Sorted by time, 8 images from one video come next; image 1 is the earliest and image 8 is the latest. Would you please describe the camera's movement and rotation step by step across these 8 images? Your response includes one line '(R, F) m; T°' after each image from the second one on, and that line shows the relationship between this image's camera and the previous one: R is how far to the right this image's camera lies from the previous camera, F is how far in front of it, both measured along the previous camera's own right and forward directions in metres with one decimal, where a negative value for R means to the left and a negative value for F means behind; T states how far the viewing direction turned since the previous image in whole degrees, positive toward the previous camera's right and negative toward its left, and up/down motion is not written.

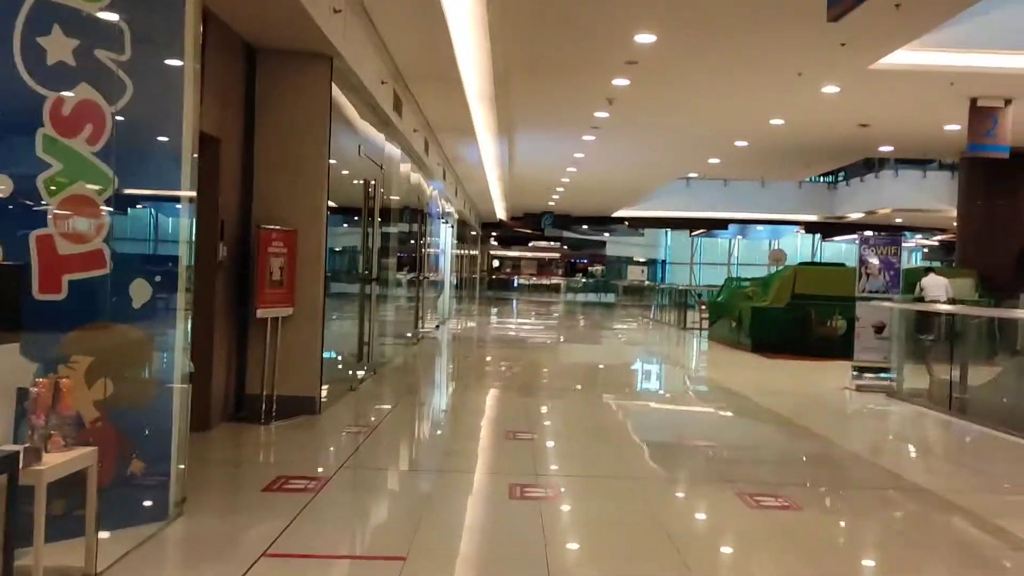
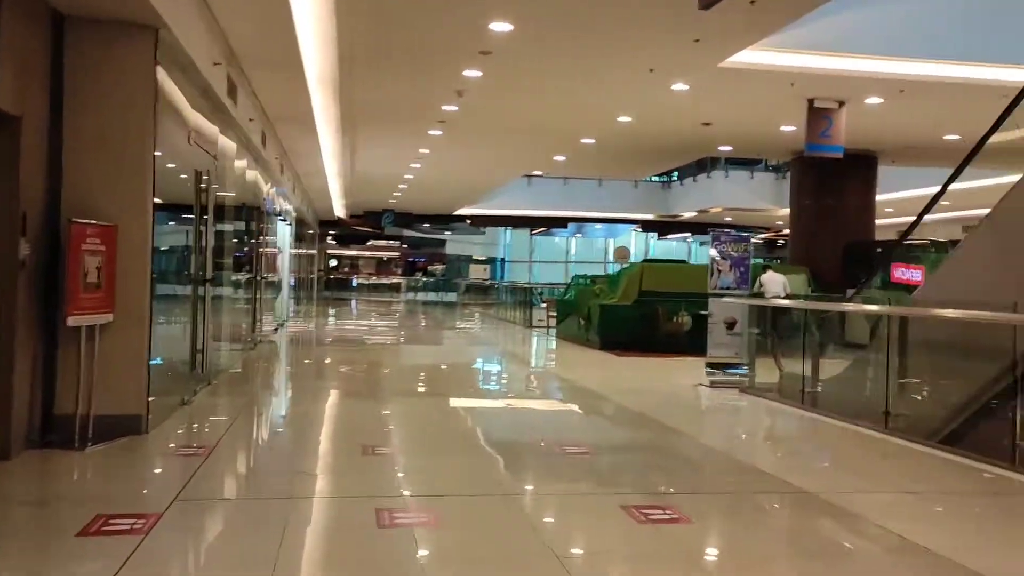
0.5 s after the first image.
(-0.1, +0.4) m; +11°
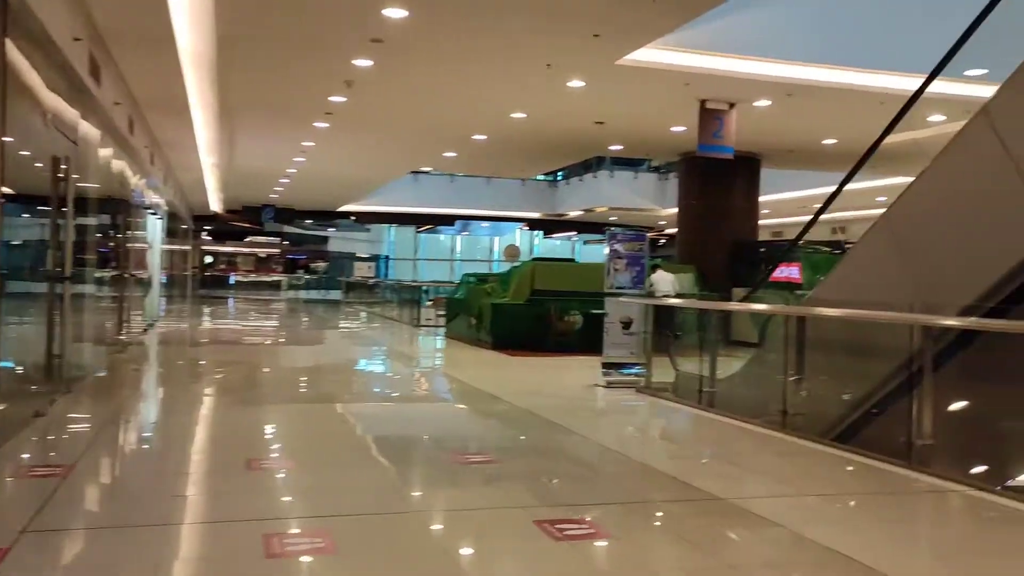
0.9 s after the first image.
(-0.1, +0.2) m; +8°
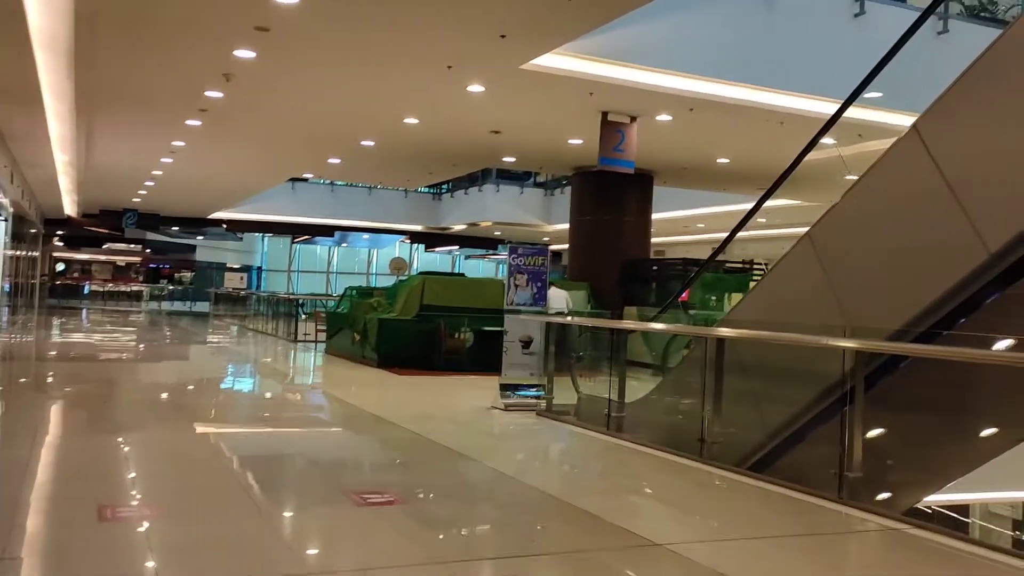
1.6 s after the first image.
(-0.1, +0.5) m; +8°
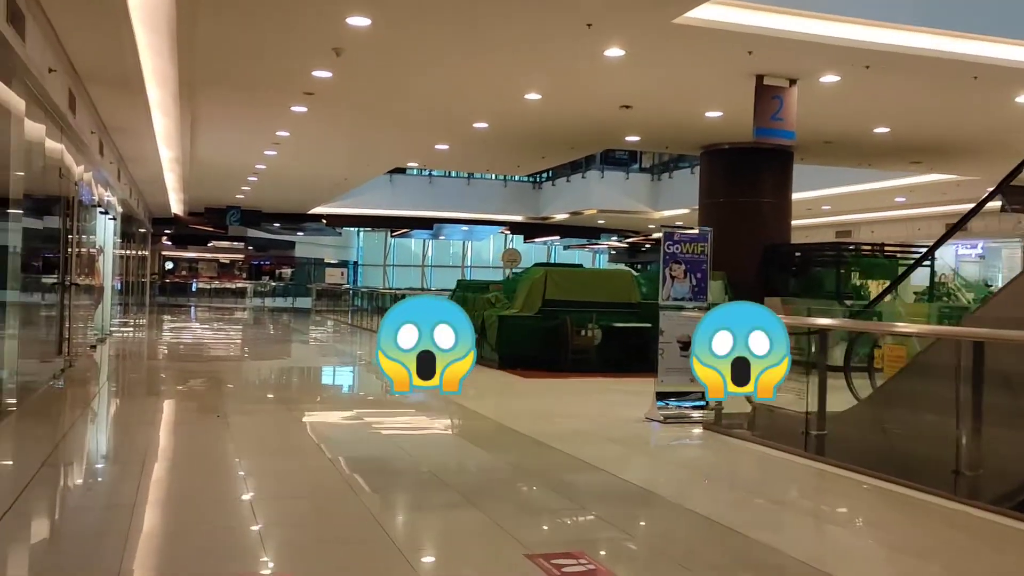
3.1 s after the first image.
(-0.4, +0.9) m; -6°
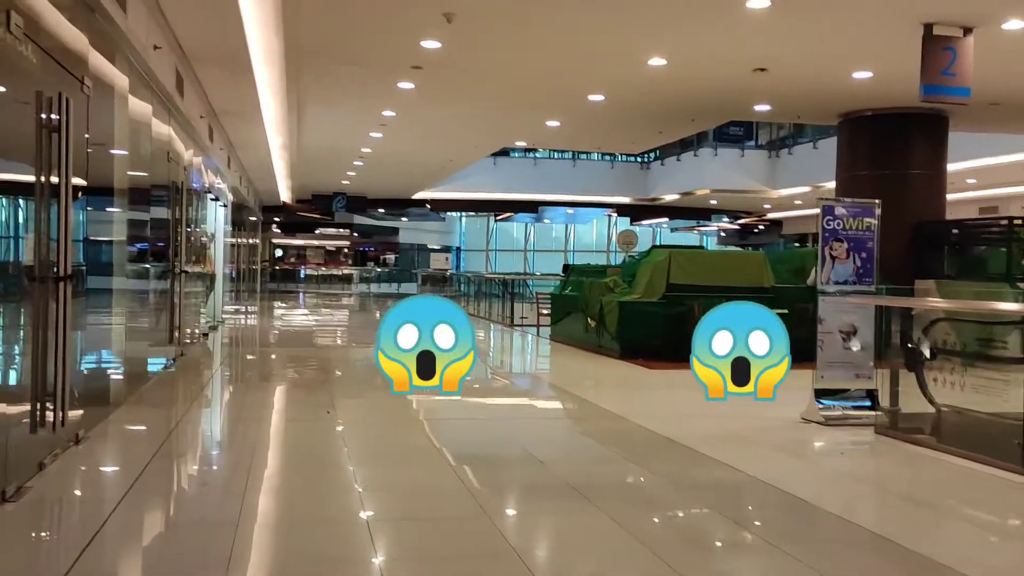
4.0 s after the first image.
(-0.2, +0.6) m; -7°
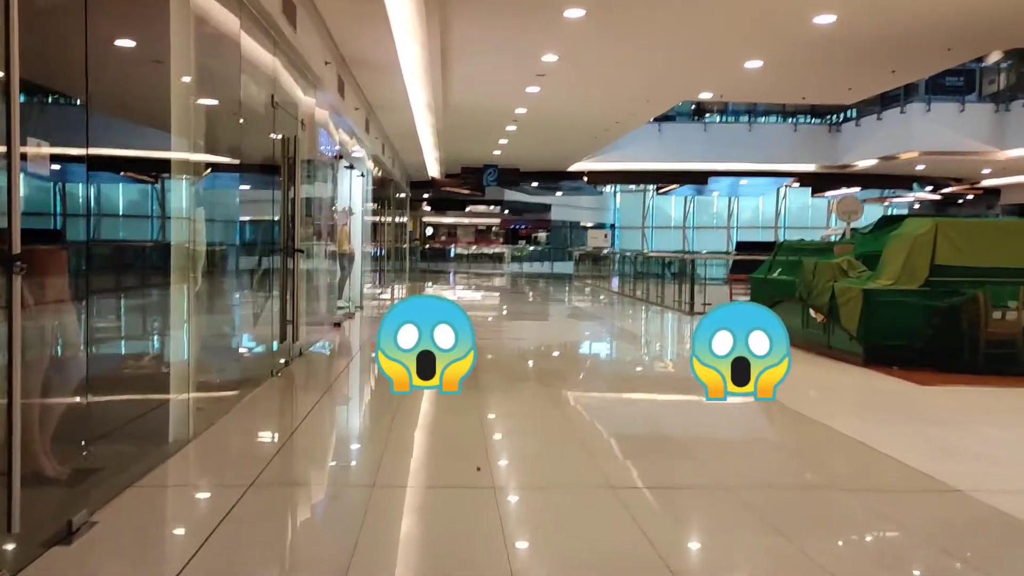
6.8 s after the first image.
(-0.4, +1.8) m; -10°
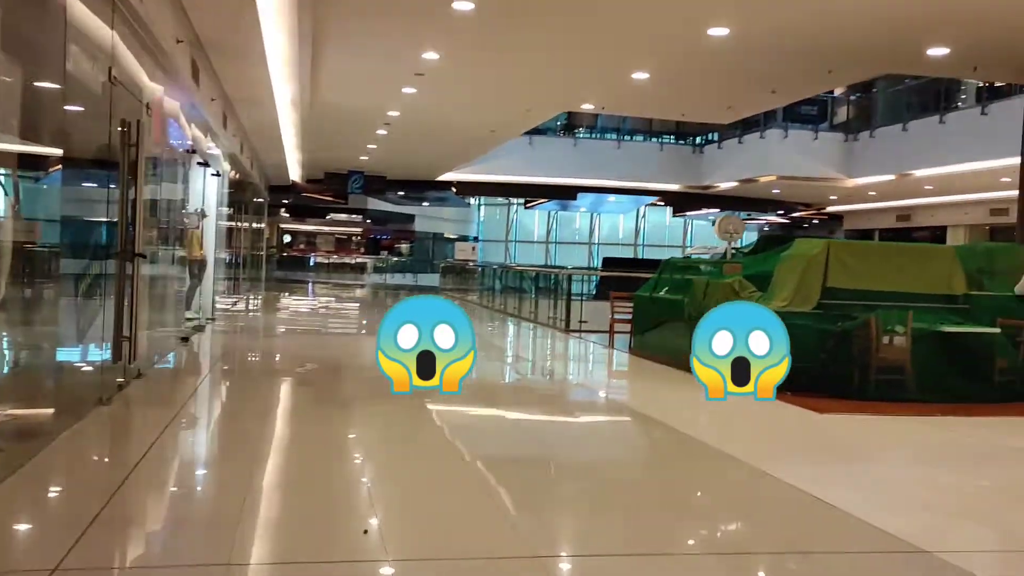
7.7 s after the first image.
(-0.1, +0.6) m; +9°
